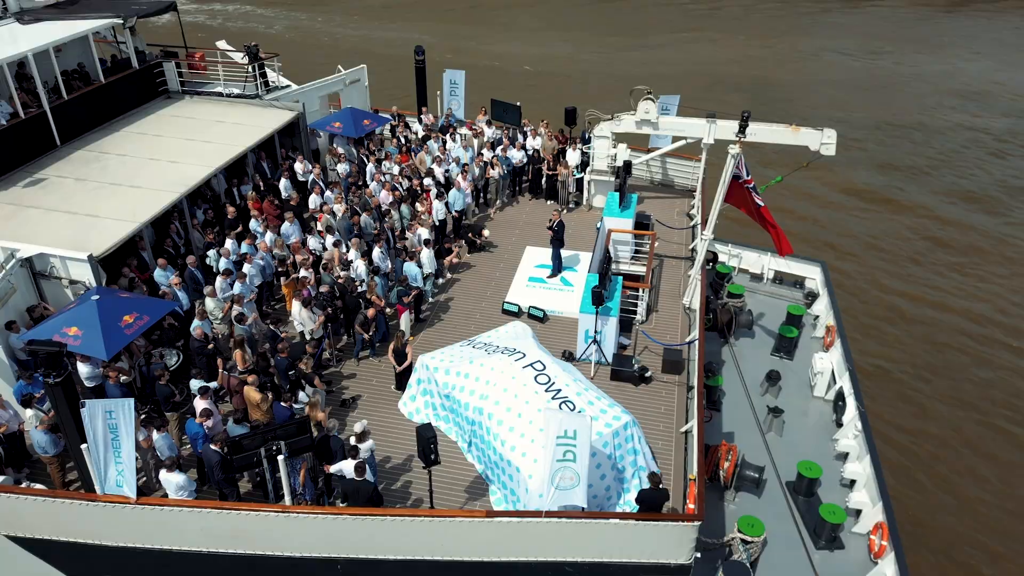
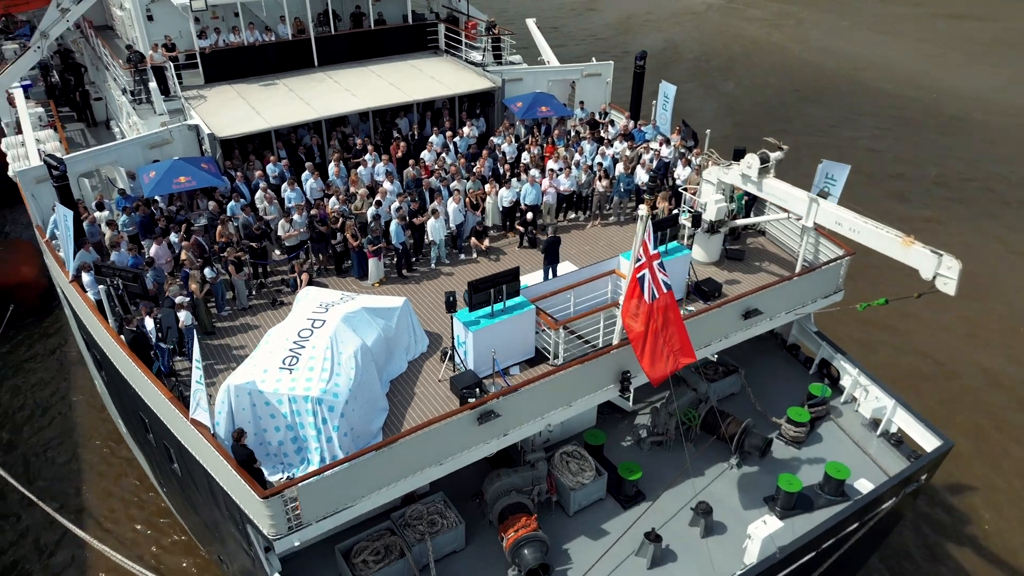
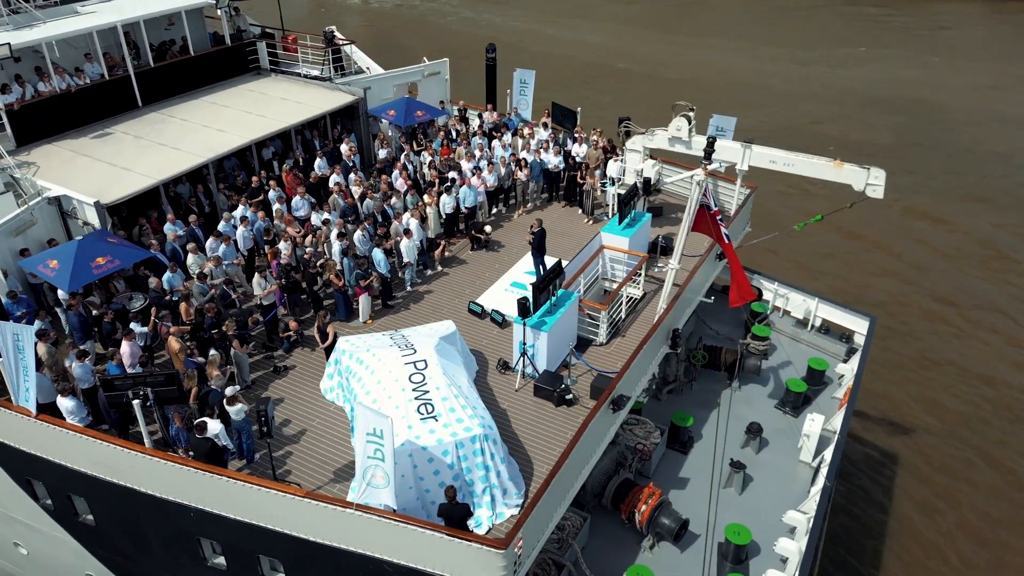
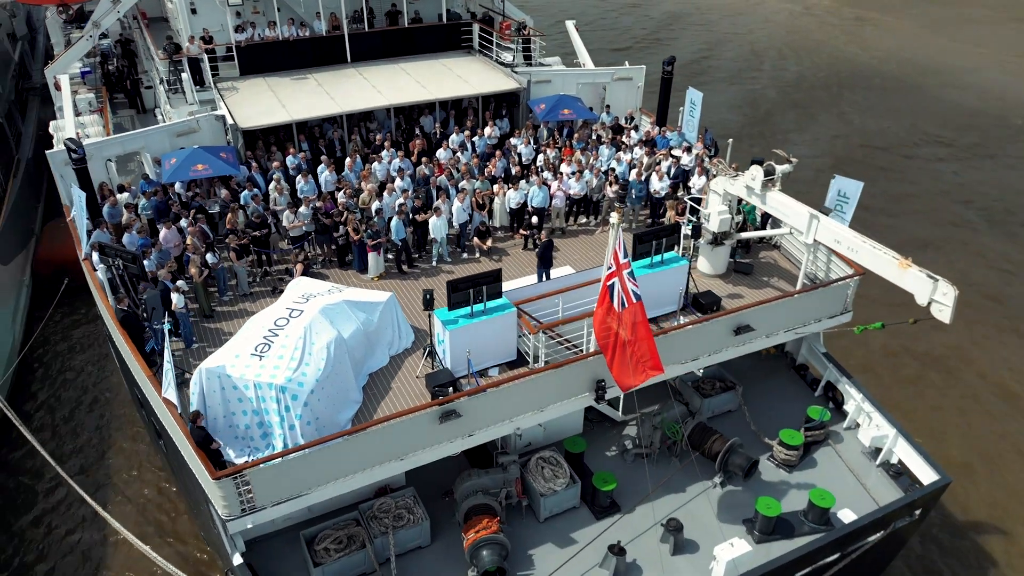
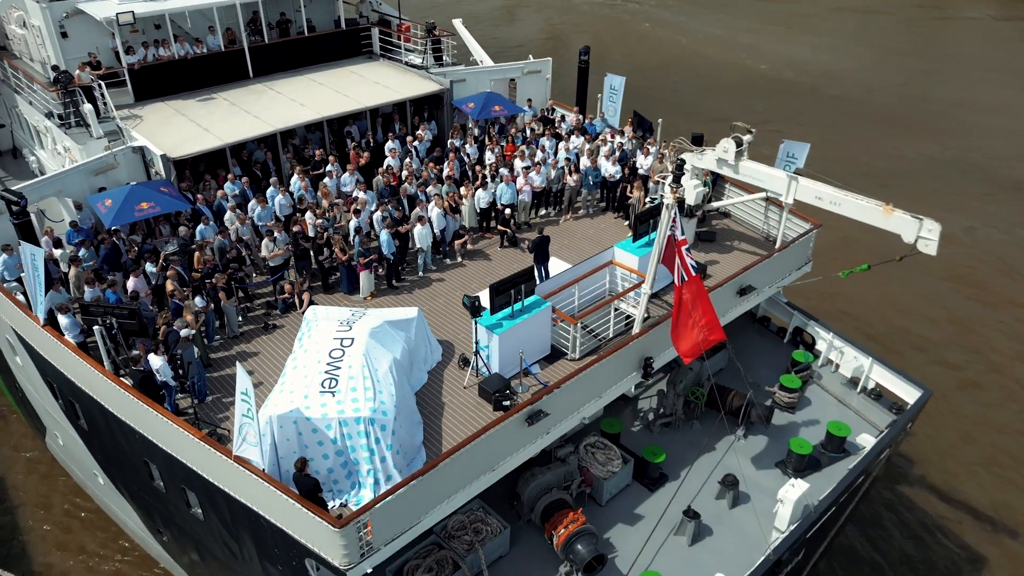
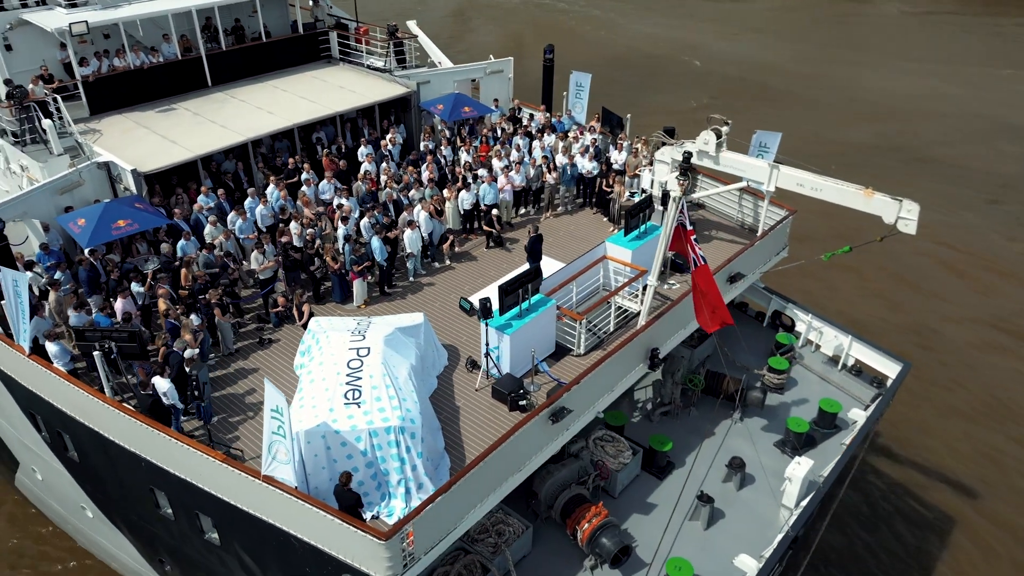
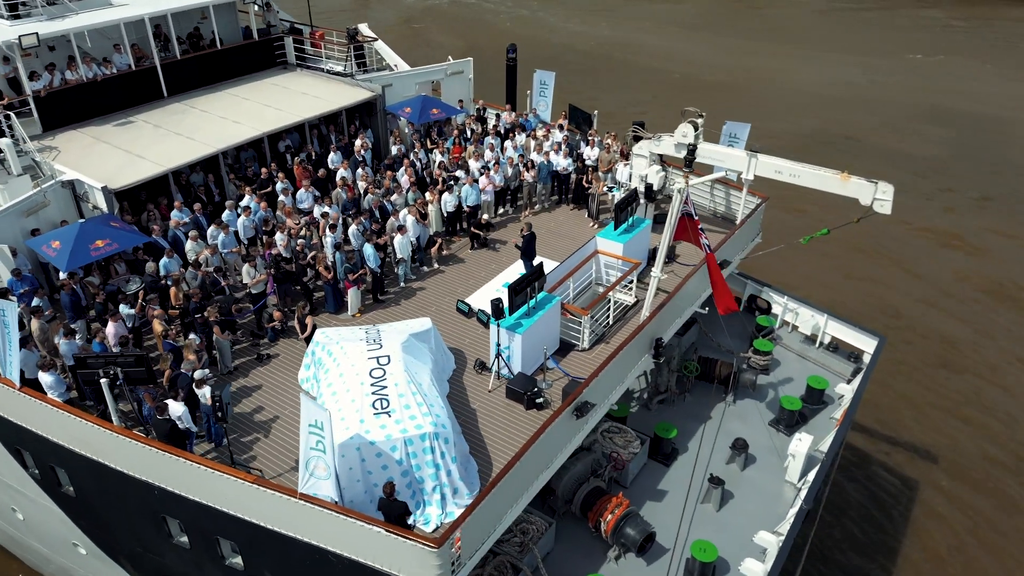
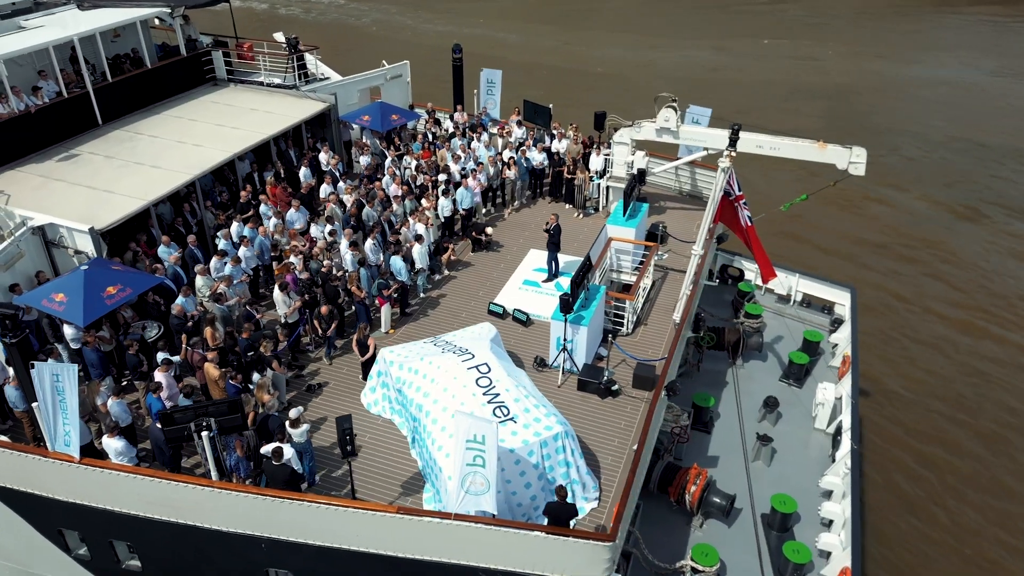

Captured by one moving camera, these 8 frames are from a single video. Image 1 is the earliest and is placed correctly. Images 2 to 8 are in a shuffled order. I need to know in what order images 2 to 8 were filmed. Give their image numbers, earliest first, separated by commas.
8, 3, 7, 6, 5, 2, 4
